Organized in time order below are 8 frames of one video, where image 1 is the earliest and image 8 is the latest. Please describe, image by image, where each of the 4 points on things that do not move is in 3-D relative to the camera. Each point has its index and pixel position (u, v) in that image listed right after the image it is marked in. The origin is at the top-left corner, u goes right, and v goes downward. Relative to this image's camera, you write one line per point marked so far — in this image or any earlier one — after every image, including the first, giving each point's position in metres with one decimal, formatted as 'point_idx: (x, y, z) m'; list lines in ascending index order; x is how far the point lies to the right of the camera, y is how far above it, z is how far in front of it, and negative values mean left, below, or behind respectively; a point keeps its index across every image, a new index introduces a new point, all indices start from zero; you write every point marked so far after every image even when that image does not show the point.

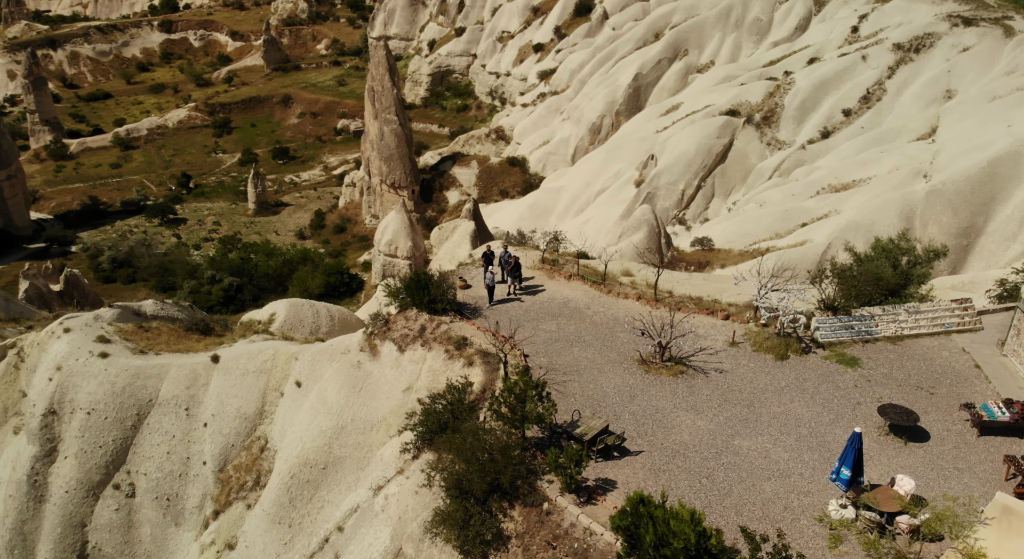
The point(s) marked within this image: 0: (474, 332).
0: (-0.7, -1.2, +15.5) m
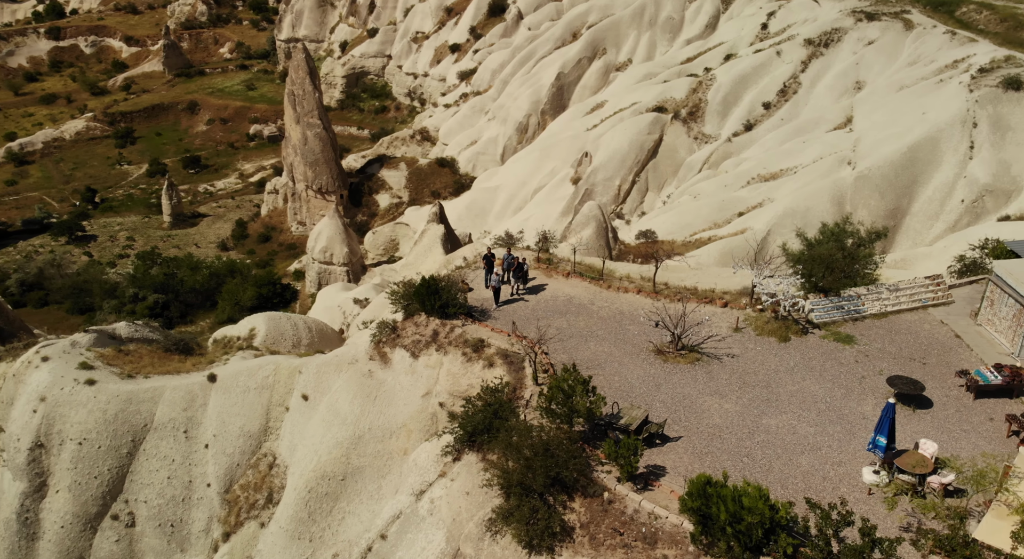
0: (-0.4, -1.2, +15.7) m
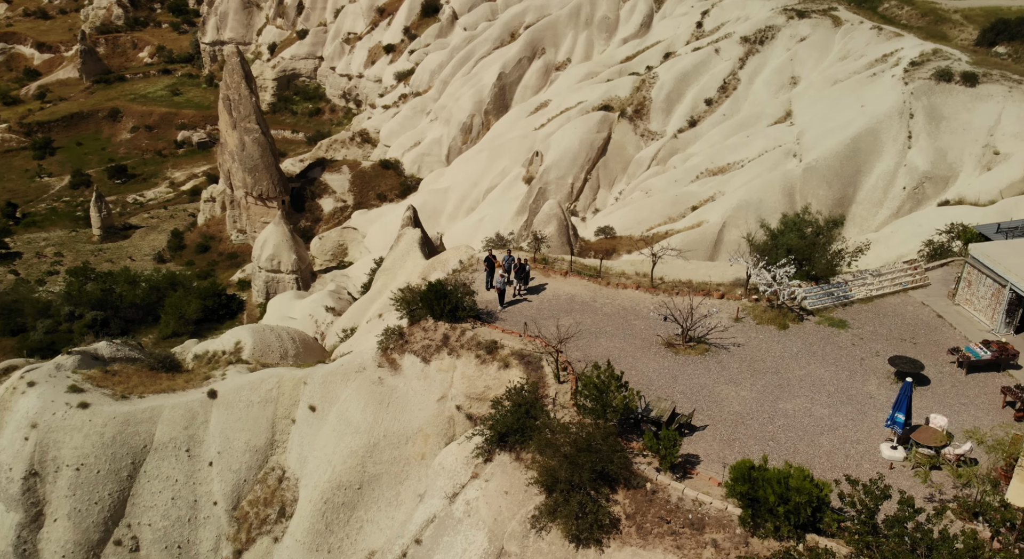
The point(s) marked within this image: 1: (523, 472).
0: (-0.2, -1.2, +15.9) m
1: (+0.2, -3.4, +12.2) m
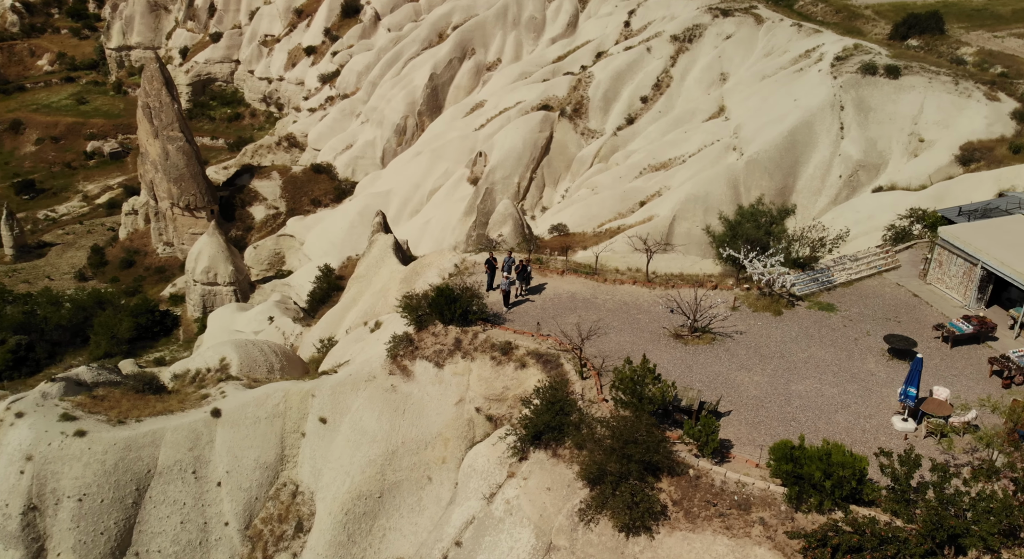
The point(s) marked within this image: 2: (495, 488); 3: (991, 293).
0: (+0.1, -1.3, +16.1) m
1: (+0.9, -3.4, +12.5) m
2: (-0.3, -3.9, +13.1) m
3: (+11.7, -0.3, +17.1) m
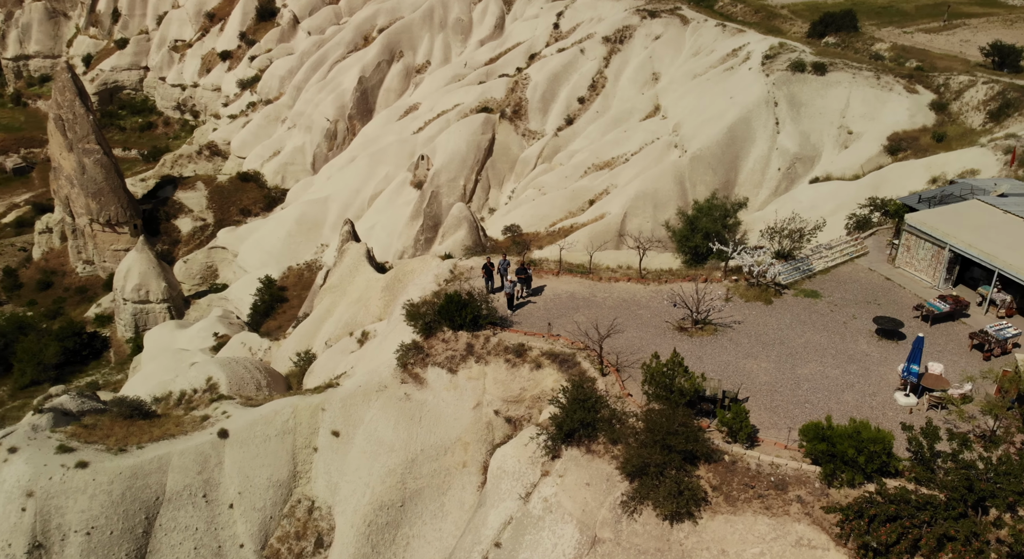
0: (+0.3, -1.3, +16.4) m
1: (+1.6, -3.4, +12.8) m
2: (+0.3, -4.0, +13.3) m
3: (+11.7, +0.2, +18.5) m
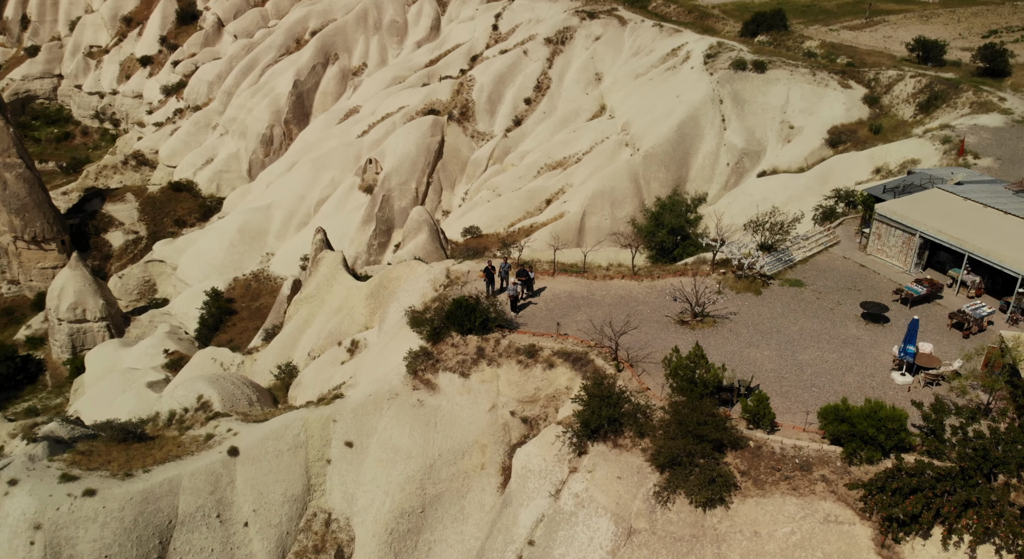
0: (+0.5, -1.4, +16.6) m
1: (+2.2, -3.3, +13.2) m
2: (+0.9, -4.0, +13.6) m
3: (+11.7, +0.6, +19.7) m
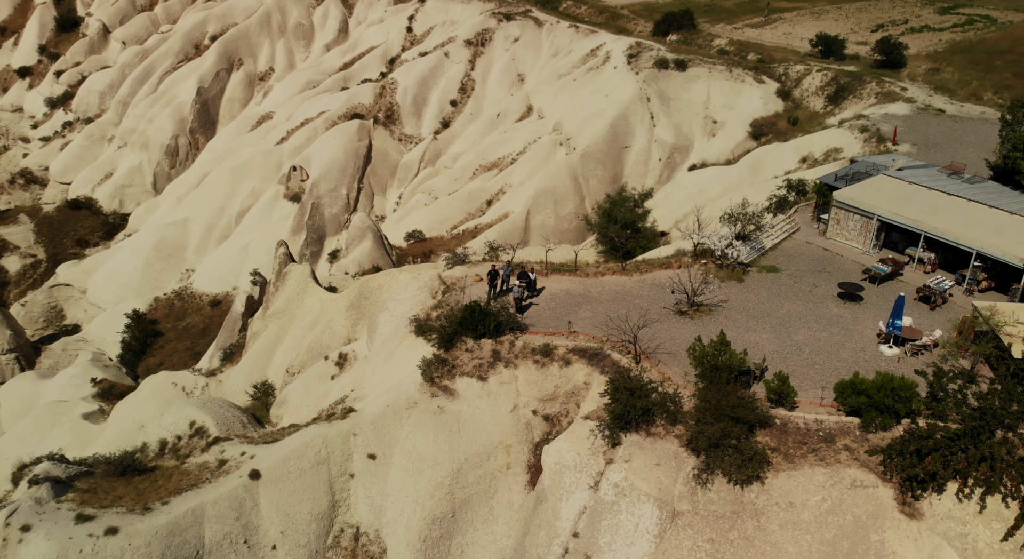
0: (+0.8, -1.4, +17.0) m
1: (+3.0, -3.2, +13.9) m
2: (+1.7, -4.0, +14.1) m
3: (+11.3, +1.2, +21.4) m
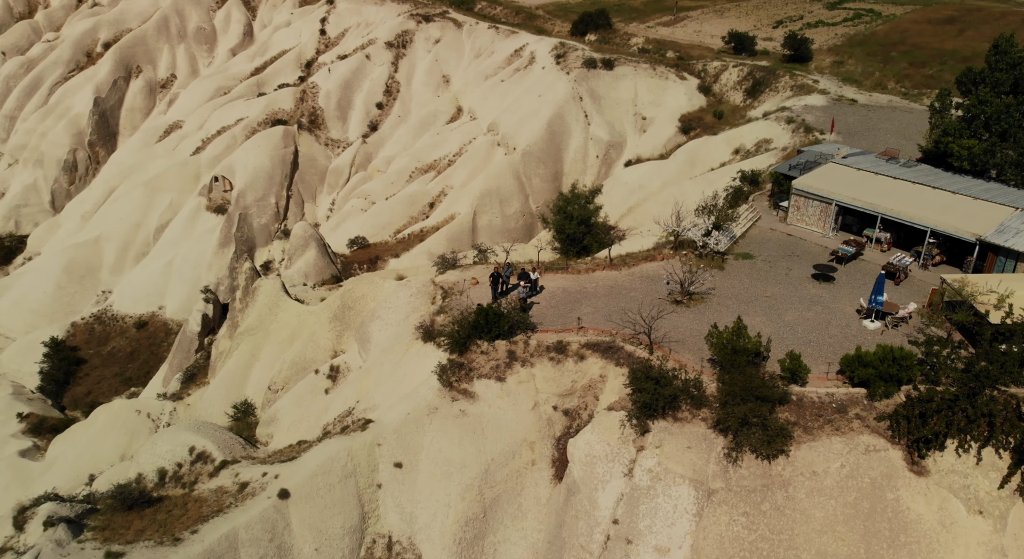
0: (+1.1, -1.4, +17.5) m
1: (+3.7, -3.1, +14.6) m
2: (+2.5, -3.9, +14.7) m
3: (+10.9, +1.9, +23.1) m
